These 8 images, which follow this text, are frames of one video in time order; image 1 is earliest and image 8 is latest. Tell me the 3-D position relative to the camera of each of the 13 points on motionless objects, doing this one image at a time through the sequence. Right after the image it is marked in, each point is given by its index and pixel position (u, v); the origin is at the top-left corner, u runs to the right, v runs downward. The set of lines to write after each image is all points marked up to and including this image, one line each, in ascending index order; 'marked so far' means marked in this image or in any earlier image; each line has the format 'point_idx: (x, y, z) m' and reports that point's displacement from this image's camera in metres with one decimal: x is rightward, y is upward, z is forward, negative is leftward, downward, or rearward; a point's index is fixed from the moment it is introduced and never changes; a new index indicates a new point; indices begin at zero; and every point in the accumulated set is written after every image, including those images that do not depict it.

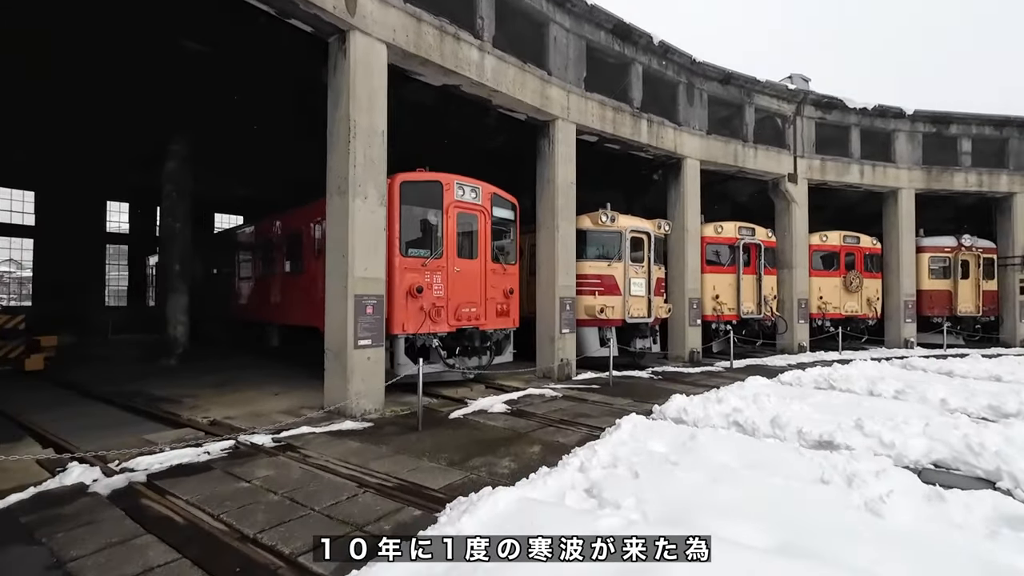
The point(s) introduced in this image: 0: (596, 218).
0: (+2.0, +1.7, +11.7) m
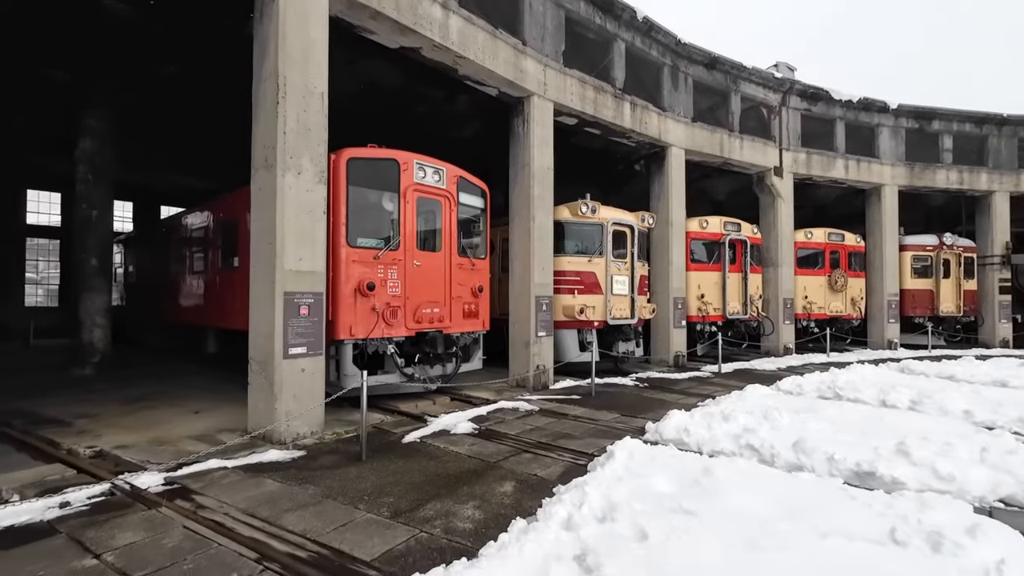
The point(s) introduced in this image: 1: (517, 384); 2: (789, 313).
0: (+1.4, +1.7, +10.5) m
1: (+0.1, -1.9, +9.5) m
2: (+8.4, -0.8, +14.9) m
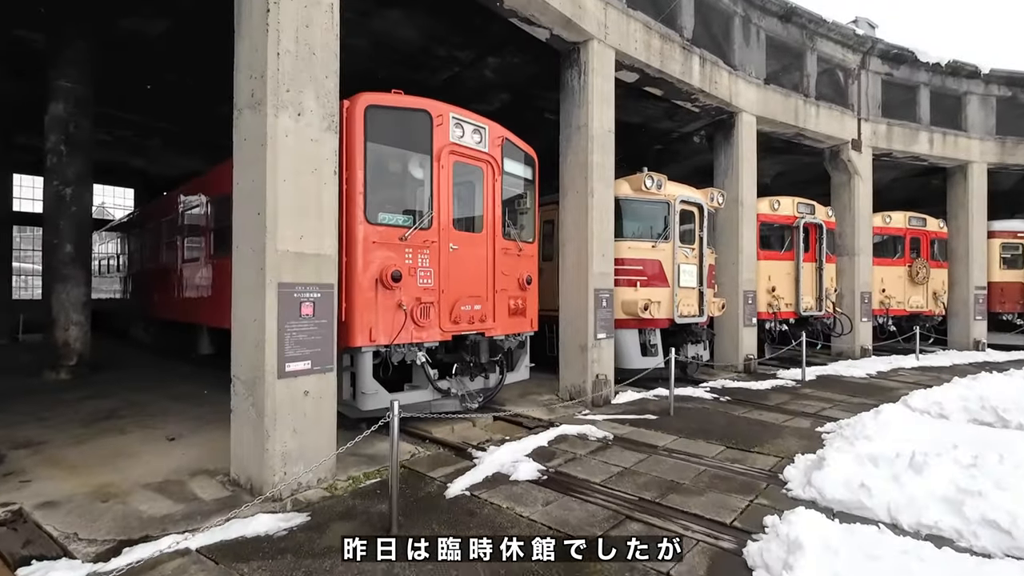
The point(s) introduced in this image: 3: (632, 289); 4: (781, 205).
0: (+2.2, +1.9, +8.7) m
1: (+1.0, -1.7, +7.8) m
2: (+9.4, -0.5, +12.9) m
3: (+2.1, 0.0, +8.6) m
4: (+6.5, +2.0, +11.7) m
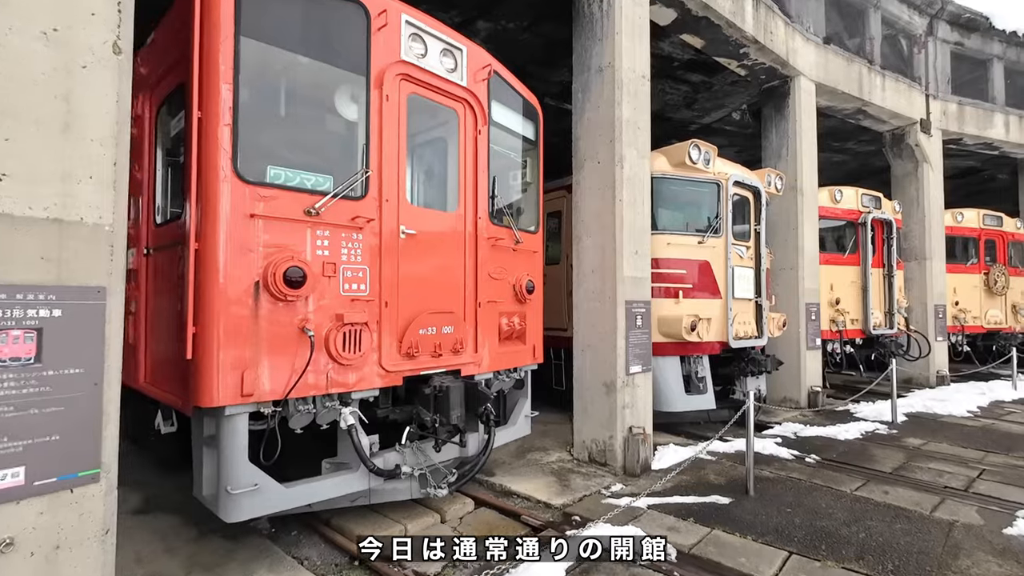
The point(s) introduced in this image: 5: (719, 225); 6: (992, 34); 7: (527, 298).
0: (+2.2, +1.7, +6.4) m
1: (+0.9, -1.9, +5.3) m
2: (+9.3, -0.8, +10.6) m
3: (+2.1, -0.2, +6.3) m
4: (+6.4, +1.8, +9.4) m
5: (+2.8, +0.9, +6.6) m
6: (+11.4, +6.0, +11.5) m
7: (+0.1, -0.1, +4.8) m
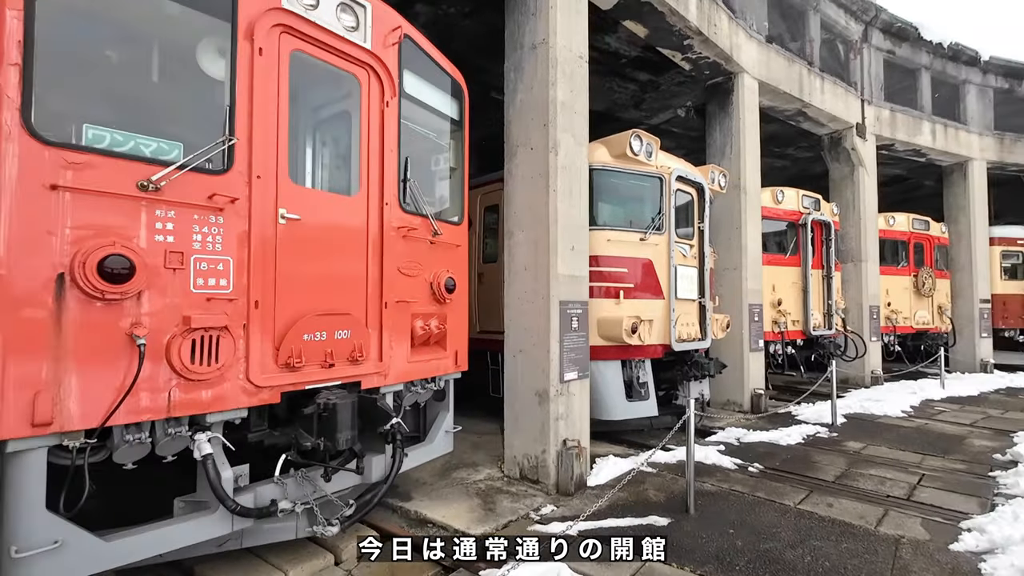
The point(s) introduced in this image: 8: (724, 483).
0: (+1.3, +1.8, +6.0) m
1: (+0.1, -1.8, +4.8) m
2: (+8.0, -0.8, +10.8) m
3: (+1.2, -0.2, +5.9) m
4: (+5.3, +1.8, +9.4) m
5: (+1.9, +0.9, +6.2) m
6: (+10.0, +6.0, +11.9) m
7: (-0.6, -0.1, +4.2) m
8: (+2.1, -1.9, +4.8) m
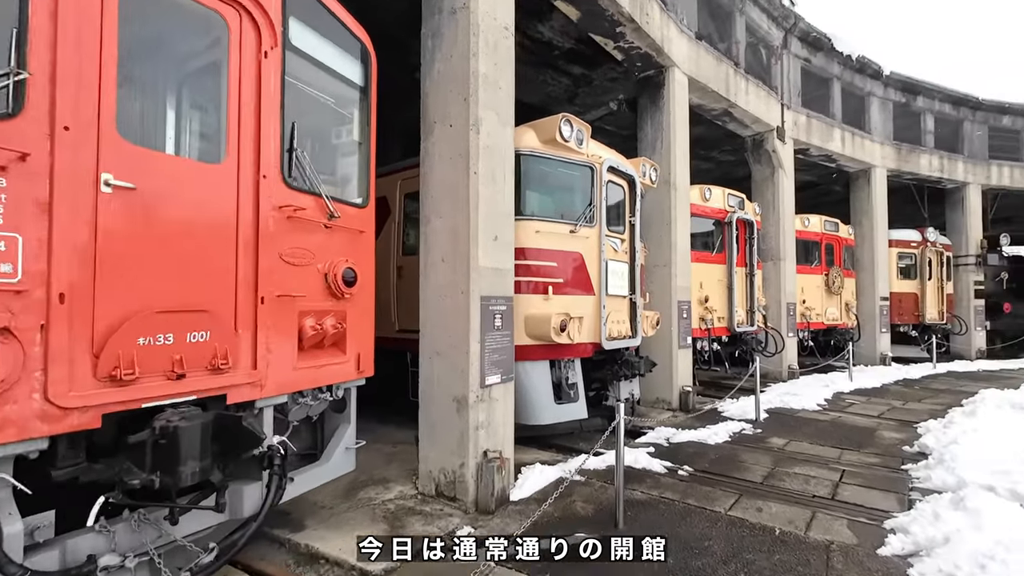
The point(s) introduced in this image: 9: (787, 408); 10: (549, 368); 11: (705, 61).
0: (+0.4, +1.8, +5.6) m
1: (-0.6, -1.8, +4.3) m
2: (+6.4, -0.8, +11.2) m
3: (+0.3, -0.1, +5.5) m
4: (+3.9, +1.8, +9.5) m
5: (+1.0, +0.9, +5.9) m
6: (+8.3, +6.0, +12.6) m
7: (-1.2, 0.0, +3.6) m
8: (+1.3, -1.9, +4.5) m
9: (+4.7, -2.0, +8.3) m
10: (+0.4, -0.9, +5.7) m
11: (+3.5, +4.1, +8.9) m
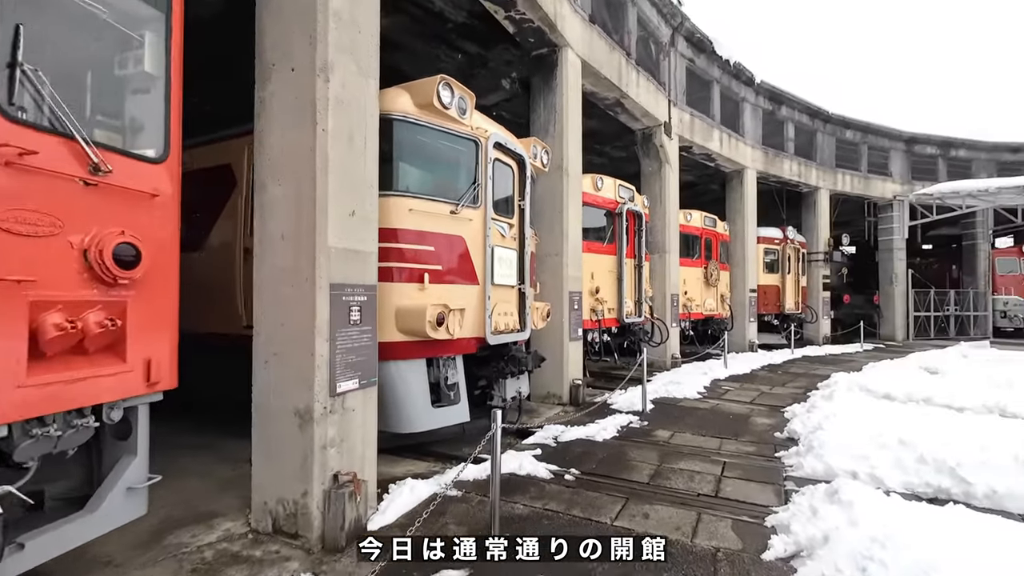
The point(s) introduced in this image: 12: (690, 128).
0: (-0.9, +1.9, +4.8) m
1: (-1.6, -1.7, +3.4) m
2: (+3.9, -0.6, +11.6) m
3: (-0.9, 0.0, +4.7) m
4: (+1.8, +2.0, +9.4) m
5: (-0.4, +1.0, +5.3) m
6: (+5.5, +6.2, +13.3) m
7: (-2.1, +0.1, +2.6) m
8: (+0.2, -1.8, +4.0) m
9: (+2.8, -1.9, +8.4) m
10: (-0.9, -0.8, +5.0) m
11: (+1.5, +4.3, +8.7) m
12: (+4.5, +4.1, +12.3) m
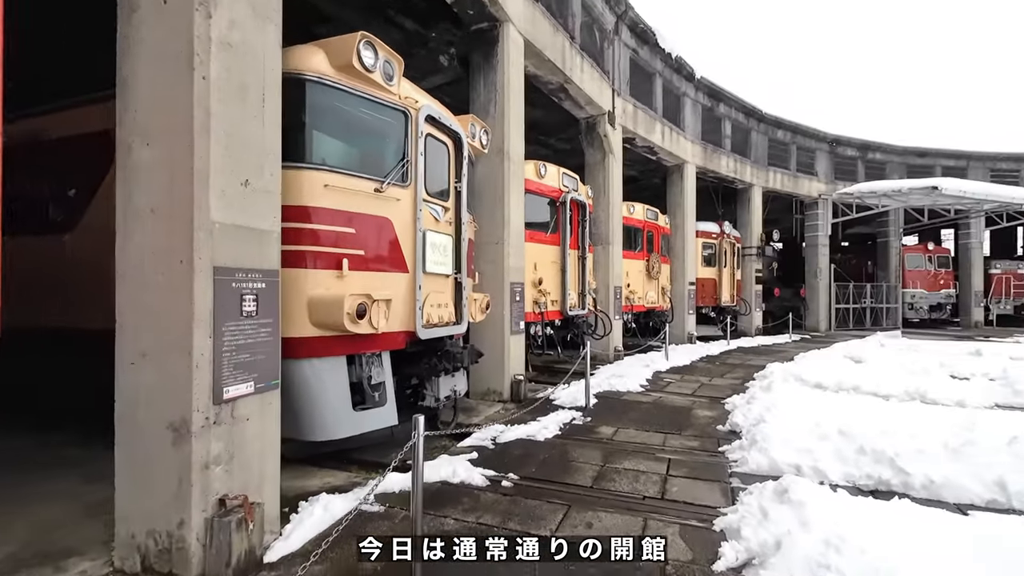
0: (-1.4, +2.0, +4.2) m
1: (-2.1, -1.6, +2.8) m
2: (+2.5, -0.4, +11.5) m
3: (-1.5, +0.1, +4.1) m
4: (+0.6, +2.1, +9.0) m
5: (-1.0, +1.1, +4.8) m
6: (+3.9, +6.4, +13.2) m
7: (-2.4, +0.1, +1.9) m
8: (-0.3, -1.7, +3.6) m
9: (+1.7, -1.7, +8.2) m
10: (-1.5, -0.7, +4.4) m
11: (+0.5, +4.5, +8.3) m
12: (+3.1, +4.3, +12.3) m
